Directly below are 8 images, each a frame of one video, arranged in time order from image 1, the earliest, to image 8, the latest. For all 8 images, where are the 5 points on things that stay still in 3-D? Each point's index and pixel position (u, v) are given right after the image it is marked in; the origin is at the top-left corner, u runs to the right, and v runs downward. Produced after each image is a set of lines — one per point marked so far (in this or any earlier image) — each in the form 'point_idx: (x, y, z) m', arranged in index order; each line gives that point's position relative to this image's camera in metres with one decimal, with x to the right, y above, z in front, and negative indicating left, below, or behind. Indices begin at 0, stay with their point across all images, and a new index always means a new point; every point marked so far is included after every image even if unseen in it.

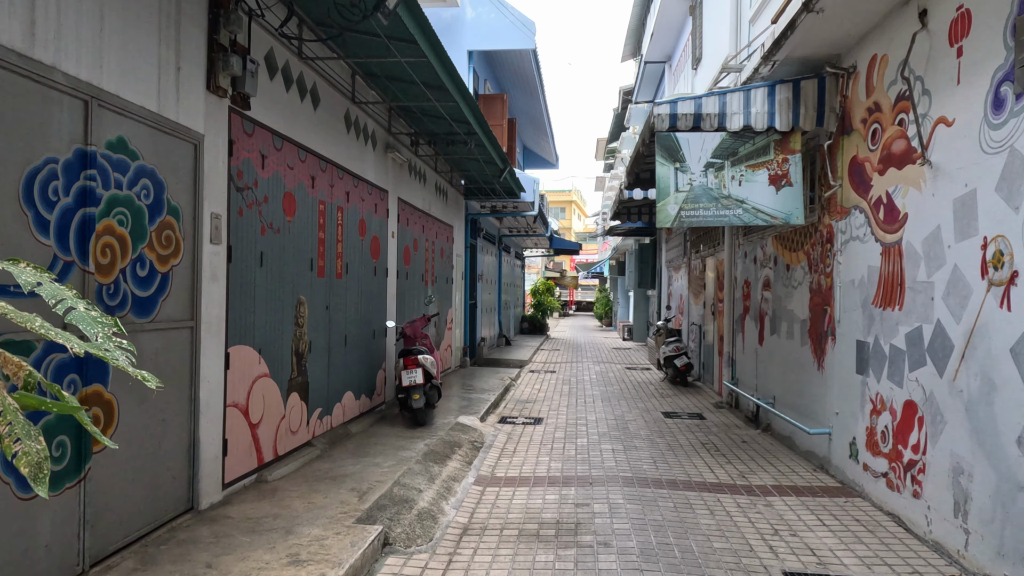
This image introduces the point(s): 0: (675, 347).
0: (+2.3, -0.8, +10.4) m
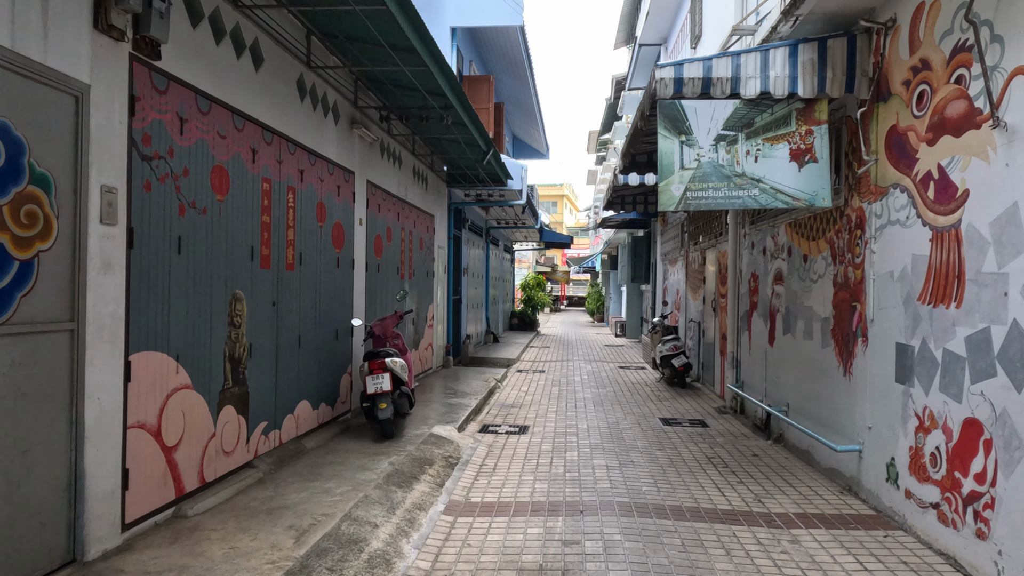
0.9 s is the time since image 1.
0: (+2.1, -0.7, +9.7) m
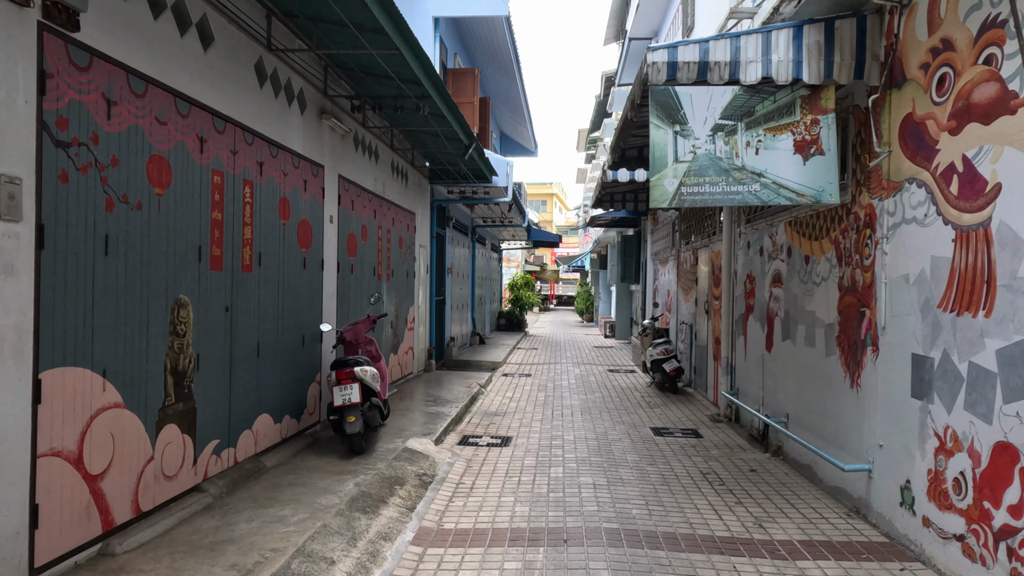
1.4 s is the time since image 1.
0: (+1.9, -0.8, +9.3) m
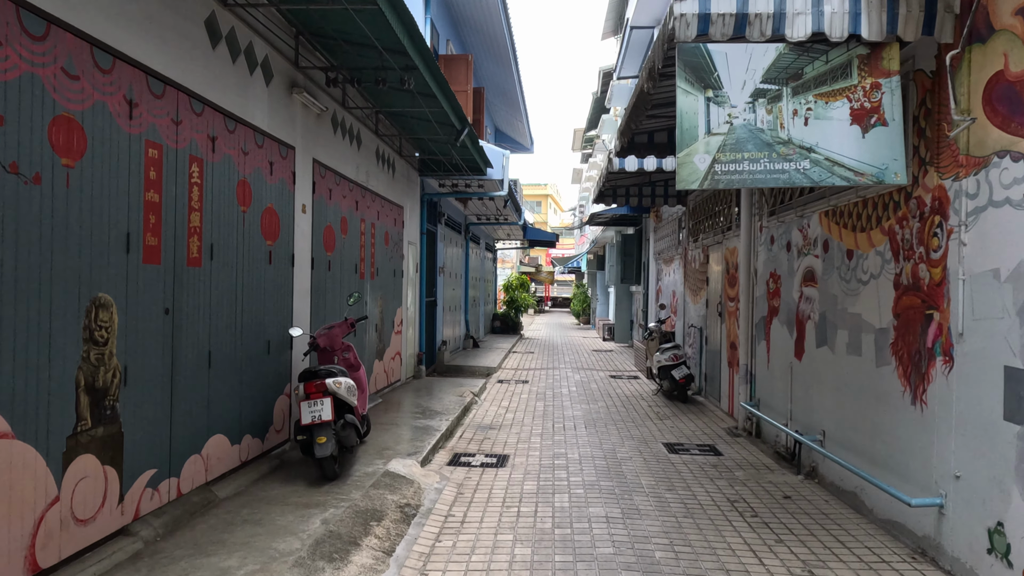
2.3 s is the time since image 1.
0: (+1.8, -0.8, +8.6) m
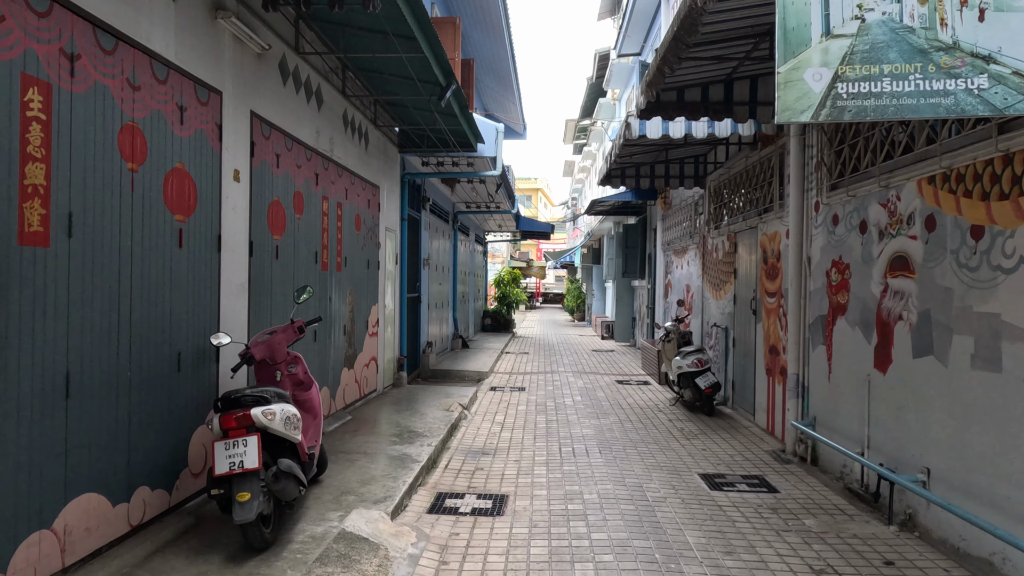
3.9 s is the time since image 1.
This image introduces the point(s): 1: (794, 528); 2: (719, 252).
0: (+1.8, -0.7, +7.3) m
1: (+1.5, -1.2, +3.9) m
2: (+2.3, +0.4, +8.2) m
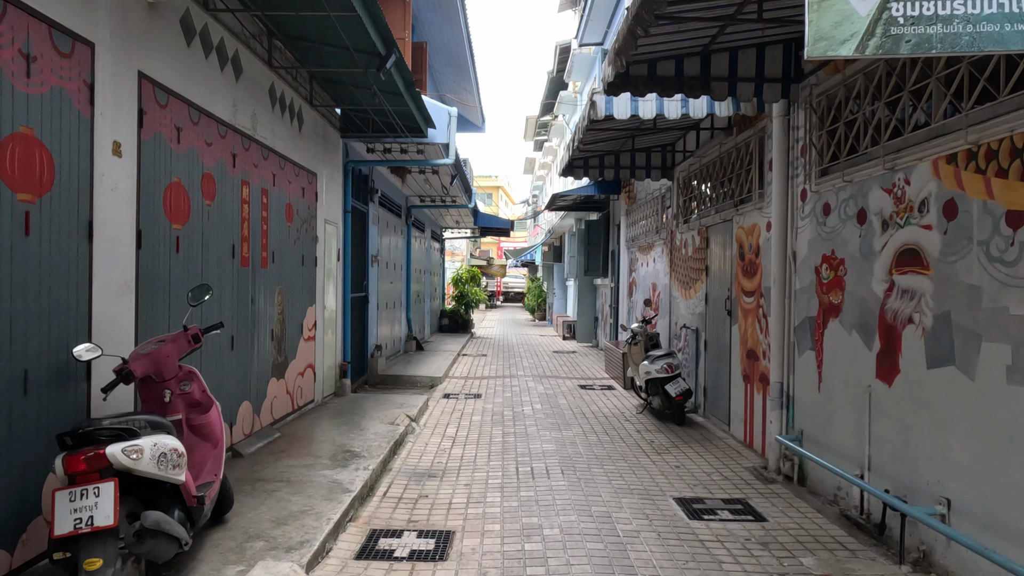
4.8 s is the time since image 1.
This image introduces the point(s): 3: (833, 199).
0: (+1.4, -0.7, +6.8) m
1: (+1.2, -1.2, +3.3) m
2: (+1.8, +0.4, +7.6) m
3: (+1.8, +0.5, +4.3) m
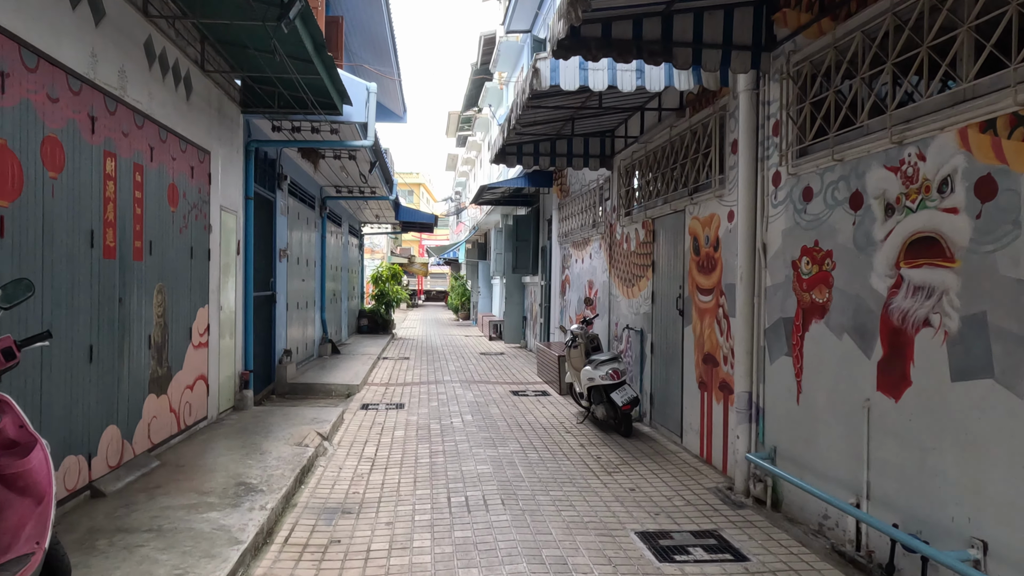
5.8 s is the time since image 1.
0: (+0.8, -0.7, +6.1) m
1: (+1.0, -1.2, +2.7) m
2: (+1.1, +0.4, +7.0) m
3: (+1.5, +0.5, +3.7) m
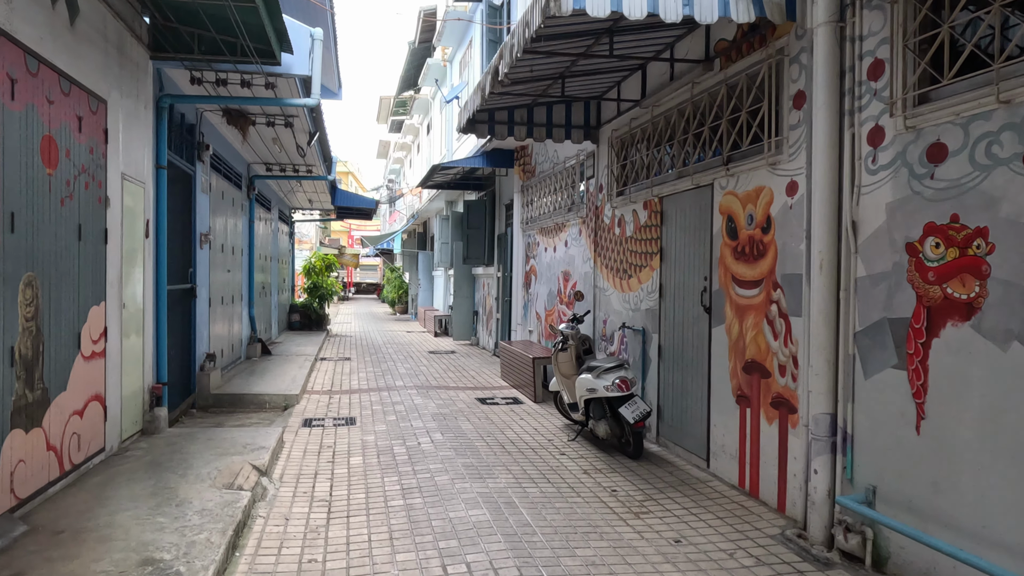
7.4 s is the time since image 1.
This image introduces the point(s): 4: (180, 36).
0: (+0.7, -0.6, +5.1) m
1: (+1.2, -1.2, +1.7) m
2: (+0.9, +0.5, +6.0) m
3: (+1.6, +0.6, +2.8) m
4: (-2.2, +1.7, +5.0) m
